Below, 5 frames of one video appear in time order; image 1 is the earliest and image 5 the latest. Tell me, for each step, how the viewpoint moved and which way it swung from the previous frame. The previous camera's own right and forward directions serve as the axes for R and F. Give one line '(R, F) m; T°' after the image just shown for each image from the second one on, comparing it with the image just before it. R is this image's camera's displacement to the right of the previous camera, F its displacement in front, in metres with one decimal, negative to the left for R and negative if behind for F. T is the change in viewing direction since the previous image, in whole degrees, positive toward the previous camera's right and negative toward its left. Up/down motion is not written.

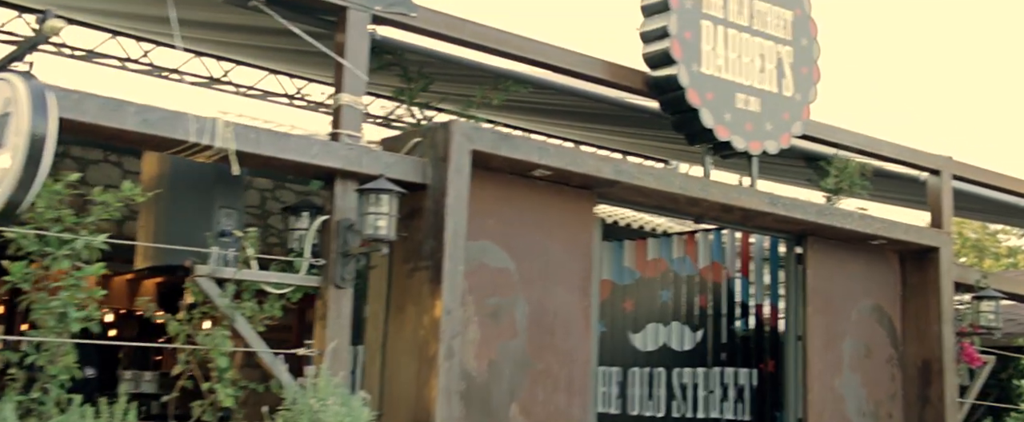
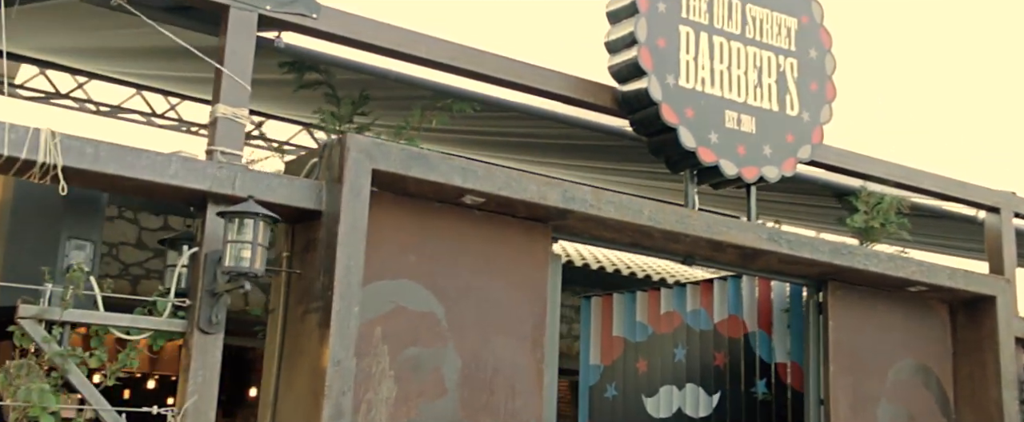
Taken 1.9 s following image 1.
(+0.9, +1.1) m; -5°
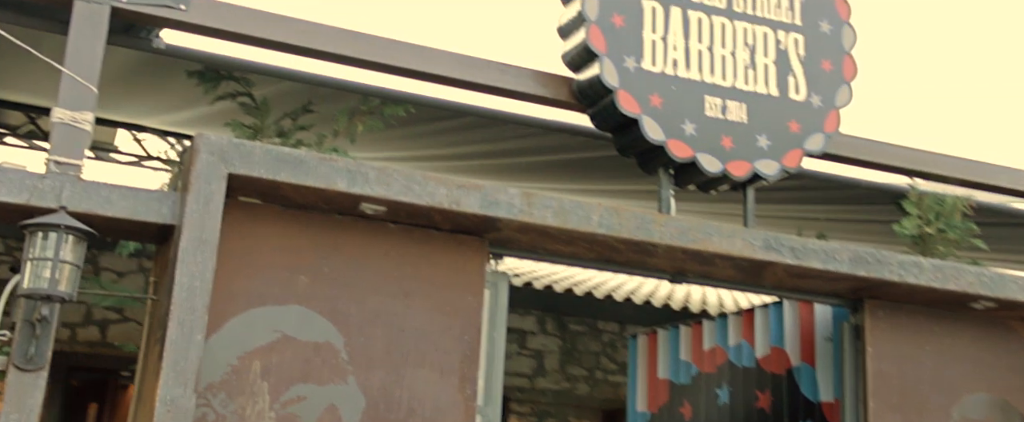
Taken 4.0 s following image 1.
(+1.1, +1.1) m; -9°
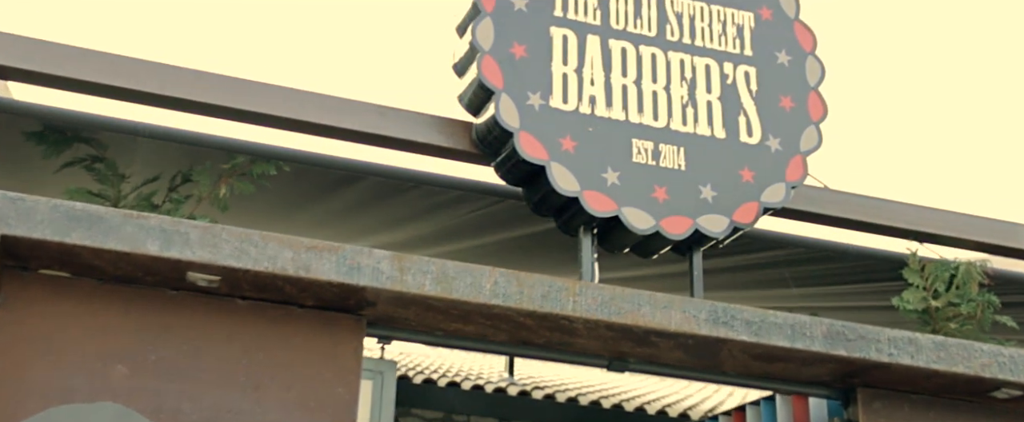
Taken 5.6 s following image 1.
(+0.7, +1.0) m; -4°
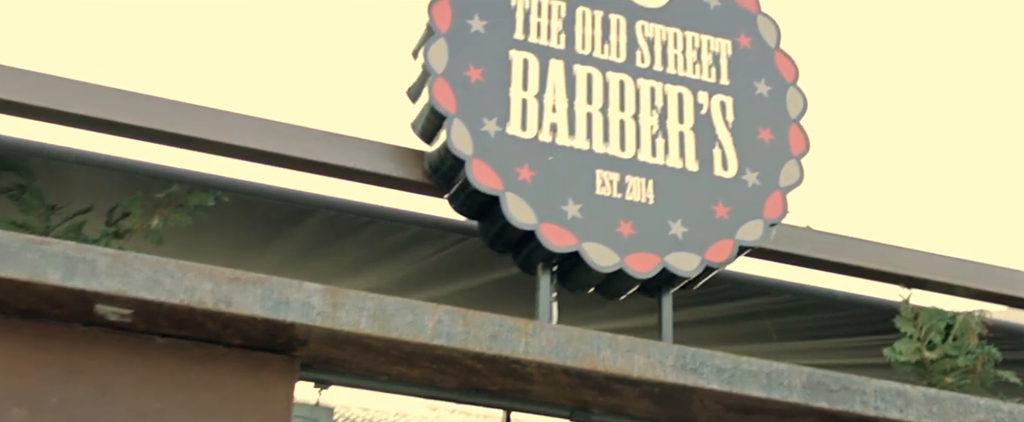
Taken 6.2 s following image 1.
(+0.2, +0.4) m; -1°
